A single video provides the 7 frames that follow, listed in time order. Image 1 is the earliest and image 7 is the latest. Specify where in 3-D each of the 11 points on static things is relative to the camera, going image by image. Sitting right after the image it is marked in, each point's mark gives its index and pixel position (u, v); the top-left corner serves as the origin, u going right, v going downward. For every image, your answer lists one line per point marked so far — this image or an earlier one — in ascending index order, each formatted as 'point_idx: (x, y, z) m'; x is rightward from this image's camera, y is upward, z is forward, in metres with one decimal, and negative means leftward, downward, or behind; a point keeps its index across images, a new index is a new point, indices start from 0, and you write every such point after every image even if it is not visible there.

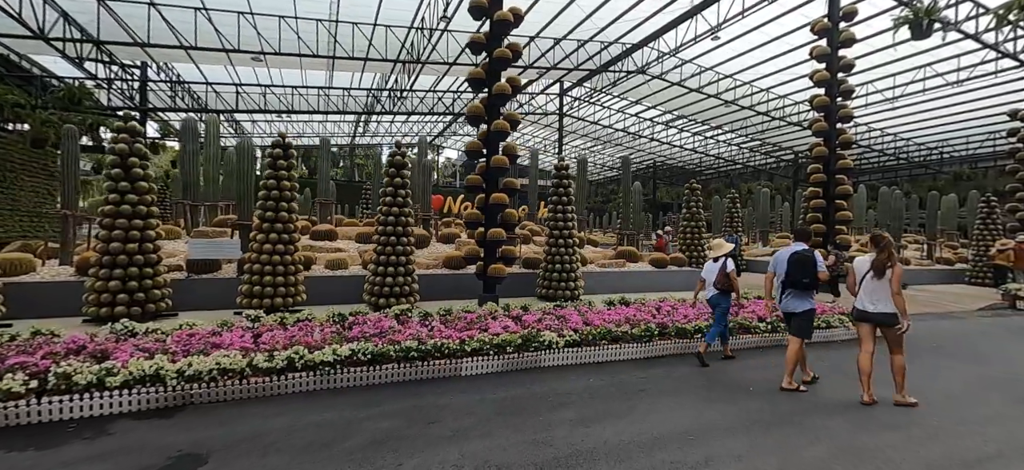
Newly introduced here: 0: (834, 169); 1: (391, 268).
0: (+7.6, +1.6, +10.6) m
1: (-1.8, -0.5, +6.5) m
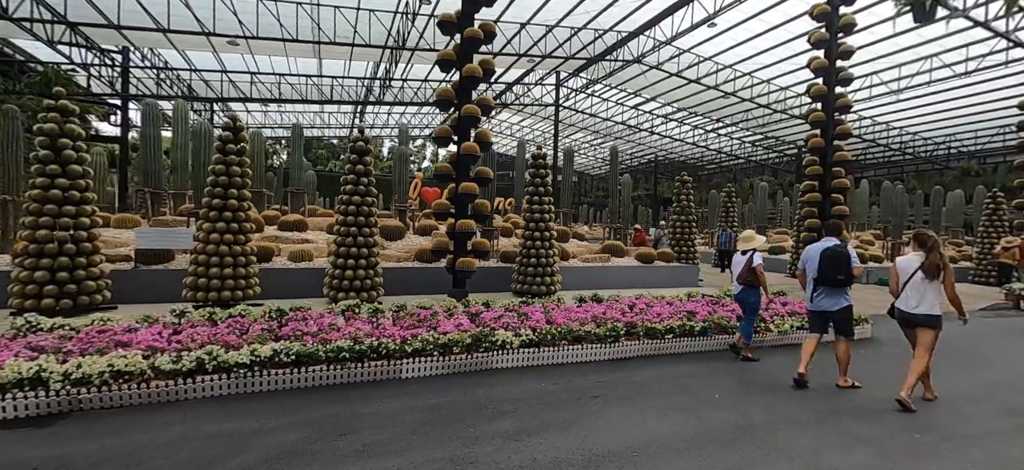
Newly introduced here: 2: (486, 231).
0: (+7.3, +1.7, +10.1) m
1: (-2.2, -0.3, +6.2) m
2: (-0.5, +0.1, +8.5) m
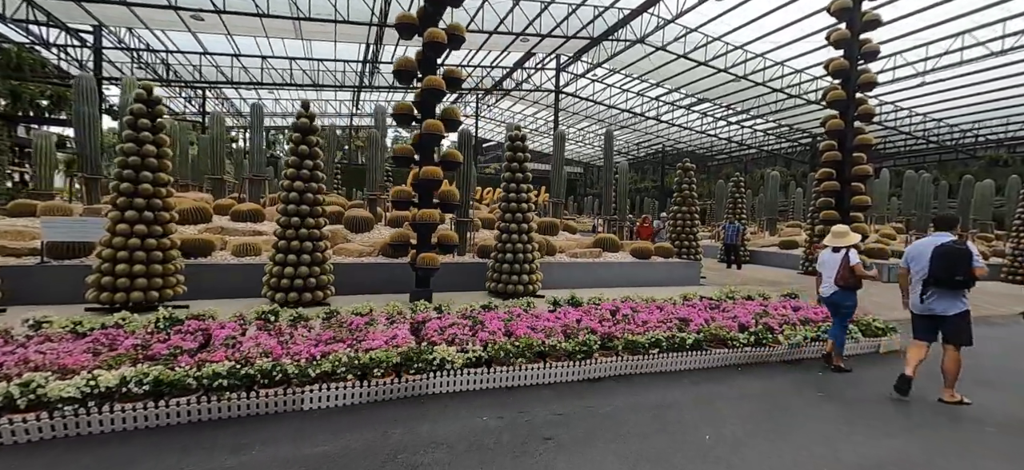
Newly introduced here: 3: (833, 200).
0: (+6.9, +1.8, +9.1) m
1: (-2.6, -0.2, +5.4) m
2: (-0.9, +0.2, +7.7) m
3: (+6.7, +0.8, +9.3) m
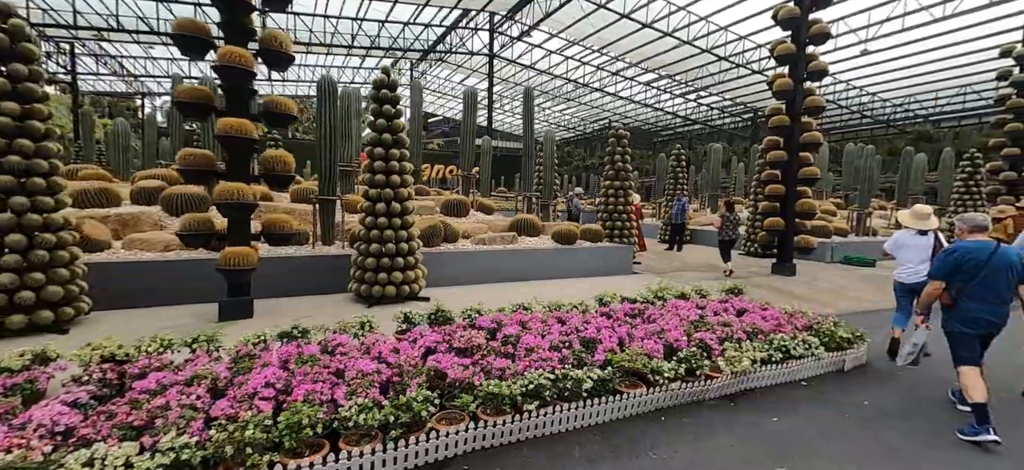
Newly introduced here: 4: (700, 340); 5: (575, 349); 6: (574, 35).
0: (+5.2, +2.2, +8.0) m
1: (-4.0, -0.2, +3.4) m
2: (-2.4, +0.4, +5.8) m
3: (+4.9, +1.2, +8.2) m
4: (+1.5, -0.9, +3.6) m
5: (+0.5, -0.8, +3.2) m
6: (+2.7, +8.7, +19.4) m
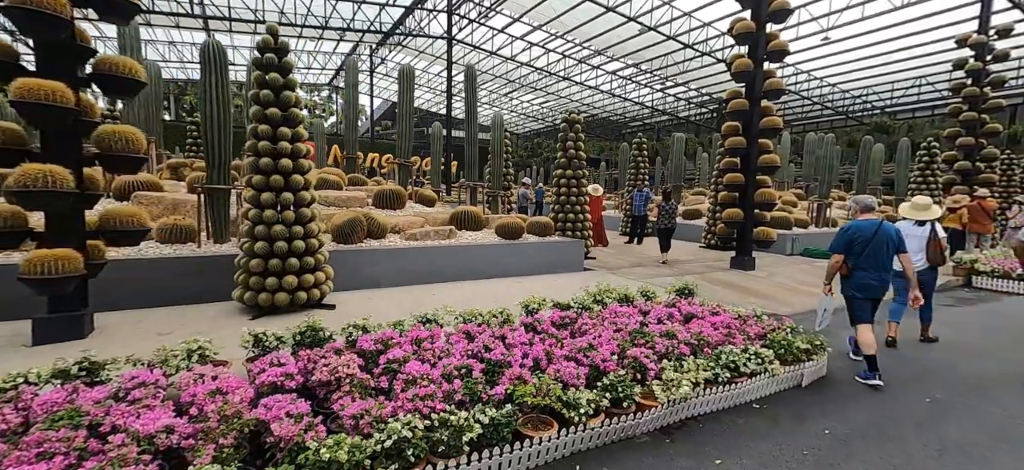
0: (+4.2, +2.4, +7.5) m
1: (-4.6, -0.2, +2.4) m
2: (-3.3, +0.5, +4.9) m
3: (+3.9, +1.3, +7.8) m
4: (+0.8, -0.8, +3.0) m
5: (-0.2, -0.8, +2.5) m
6: (+1.0, +9.0, +18.6) m
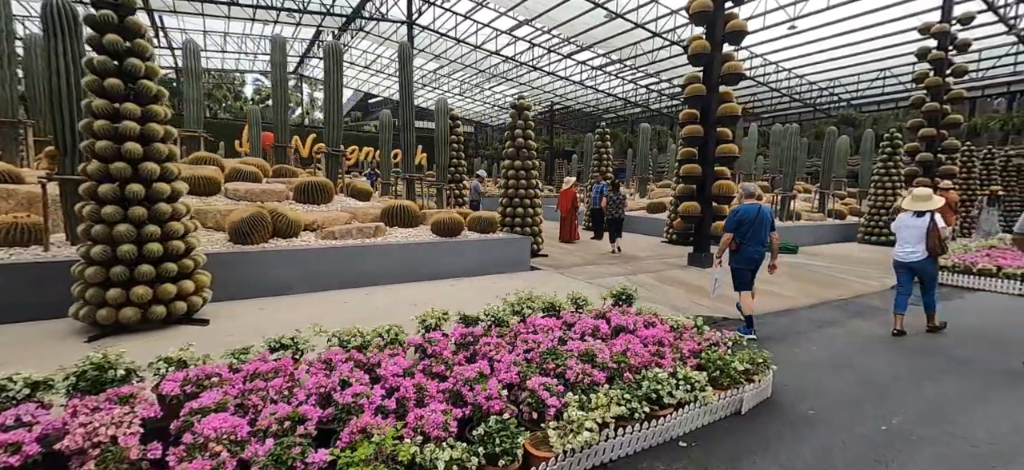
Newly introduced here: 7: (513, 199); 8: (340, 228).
0: (+3.2, +2.5, +7.0) m
1: (-5.3, -0.2, +1.6) m
2: (-4.1, +0.5, +4.1) m
3: (+3.0, +1.4, +7.3) m
4: (+0.1, -0.8, +2.4) m
5: (-0.9, -0.8, +1.9) m
6: (-0.5, +9.3, +17.8) m
7: (0.0, +0.6, +7.8) m
8: (-2.2, +0.1, +5.8) m
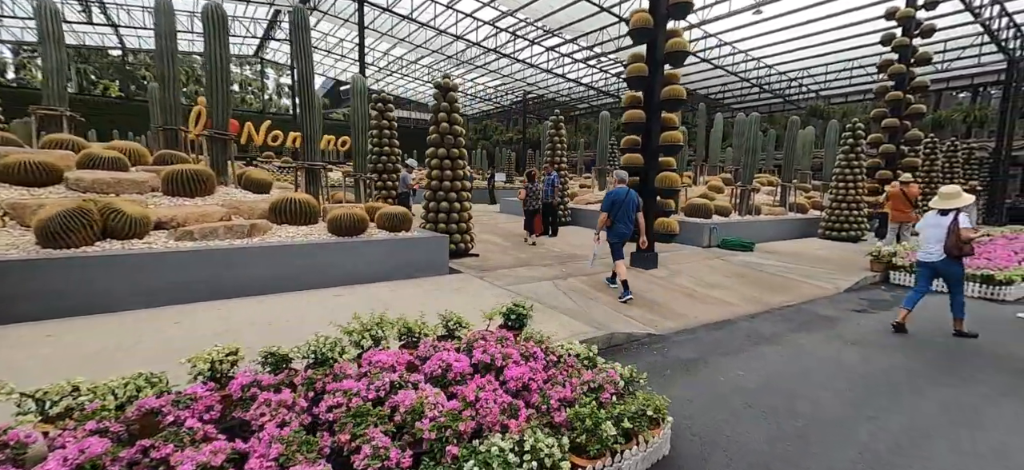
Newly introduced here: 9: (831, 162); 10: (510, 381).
0: (+2.1, +2.5, +6.2) m
1: (-6.2, -0.3, +0.5) m
2: (-5.1, +0.4, +3.1) m
3: (+1.8, +1.4, +6.5) m
4: (-0.9, -0.9, +1.5) m
5: (-1.8, -0.9, +1.0) m
6: (-2.1, +9.5, +16.7) m
7: (-1.2, +0.7, +6.9) m
8: (-3.3, +0.1, +4.8) m
9: (+10.1, +2.3, +14.0) m
10: (0.0, -0.8, +2.4) m
